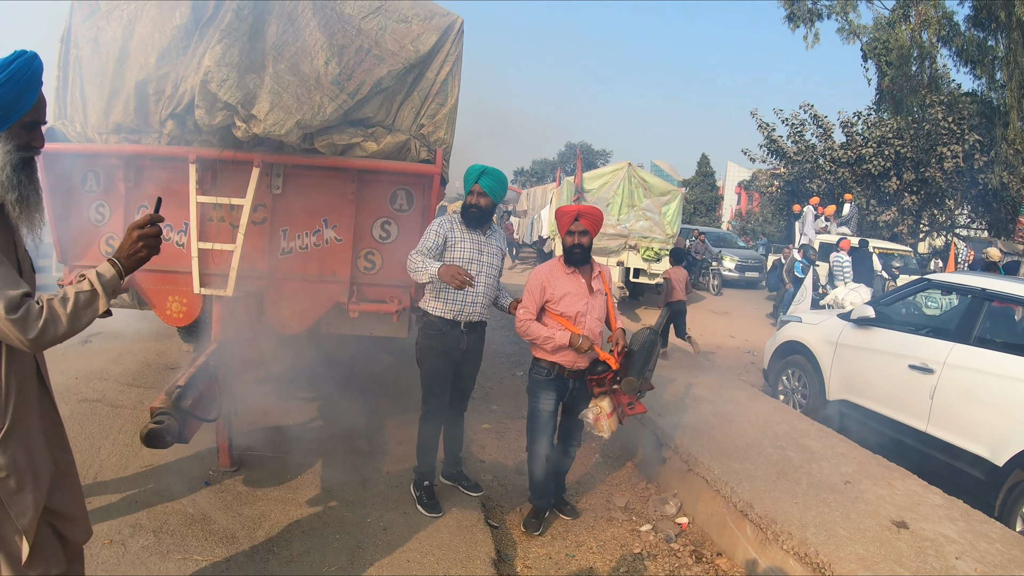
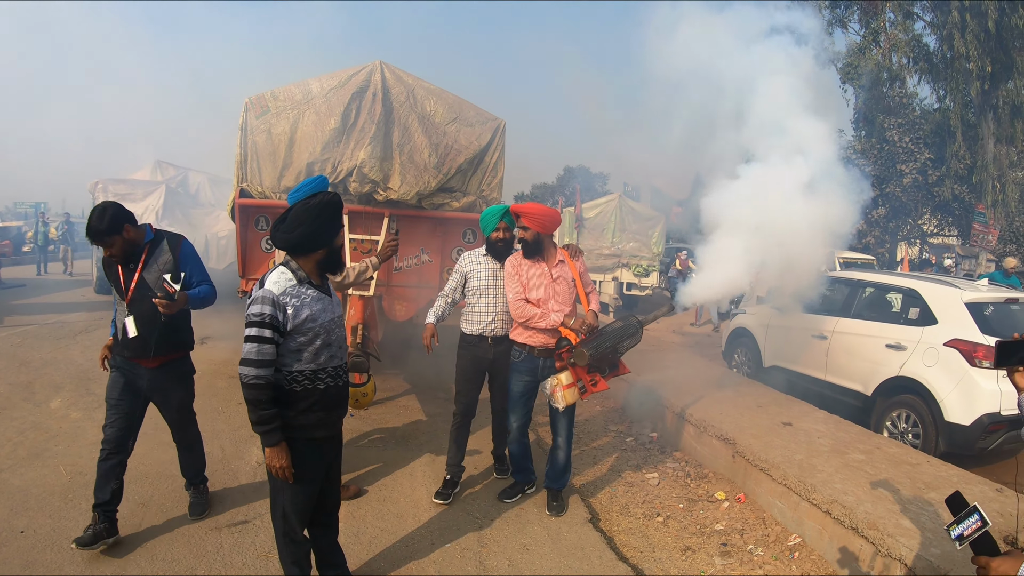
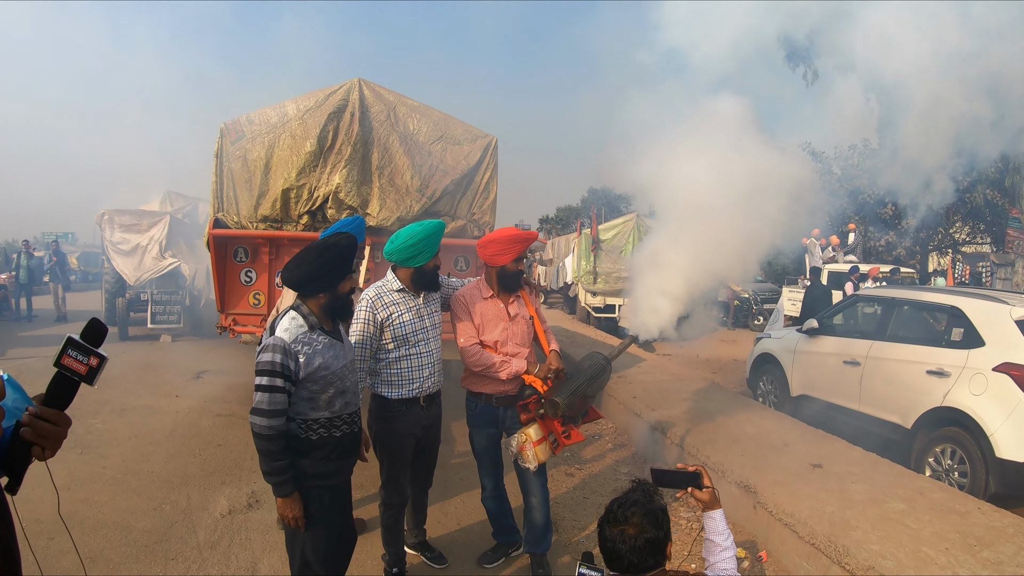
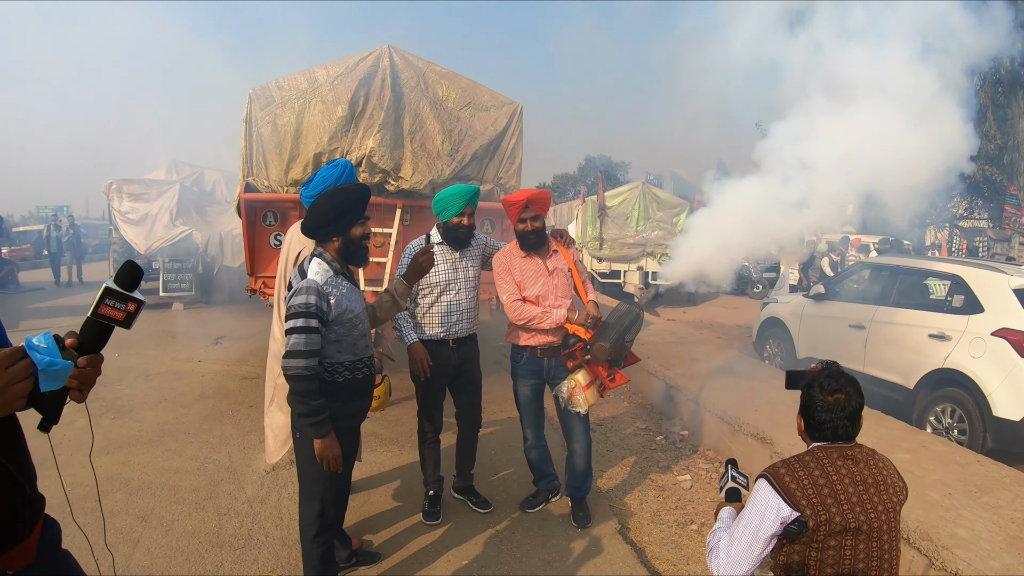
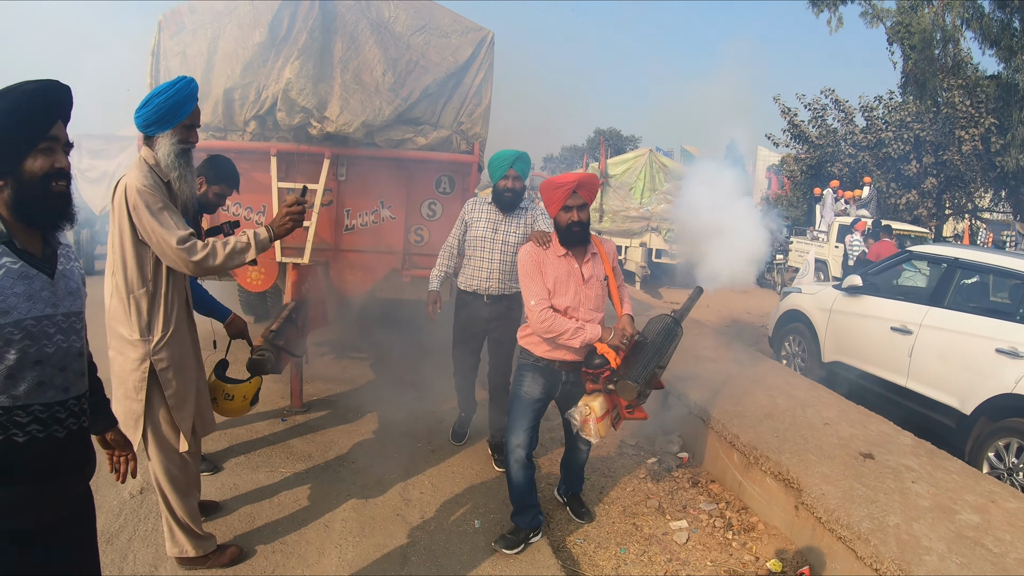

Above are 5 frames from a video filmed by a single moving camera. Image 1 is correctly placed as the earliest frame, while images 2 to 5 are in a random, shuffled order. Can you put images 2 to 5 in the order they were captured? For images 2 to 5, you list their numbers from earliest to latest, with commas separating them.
5, 2, 4, 3
